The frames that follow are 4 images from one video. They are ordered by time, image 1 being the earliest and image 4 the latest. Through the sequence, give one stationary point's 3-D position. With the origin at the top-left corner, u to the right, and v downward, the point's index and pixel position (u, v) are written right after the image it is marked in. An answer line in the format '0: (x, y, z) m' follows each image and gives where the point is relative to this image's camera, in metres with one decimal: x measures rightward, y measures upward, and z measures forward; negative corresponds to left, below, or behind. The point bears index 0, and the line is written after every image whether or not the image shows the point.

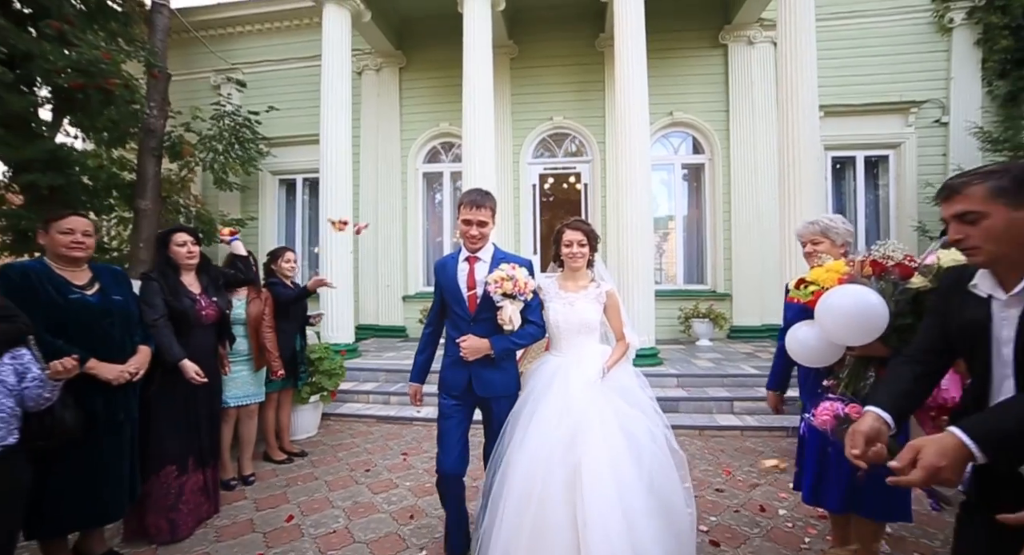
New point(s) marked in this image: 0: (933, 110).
0: (+7.1, +2.8, +7.6) m
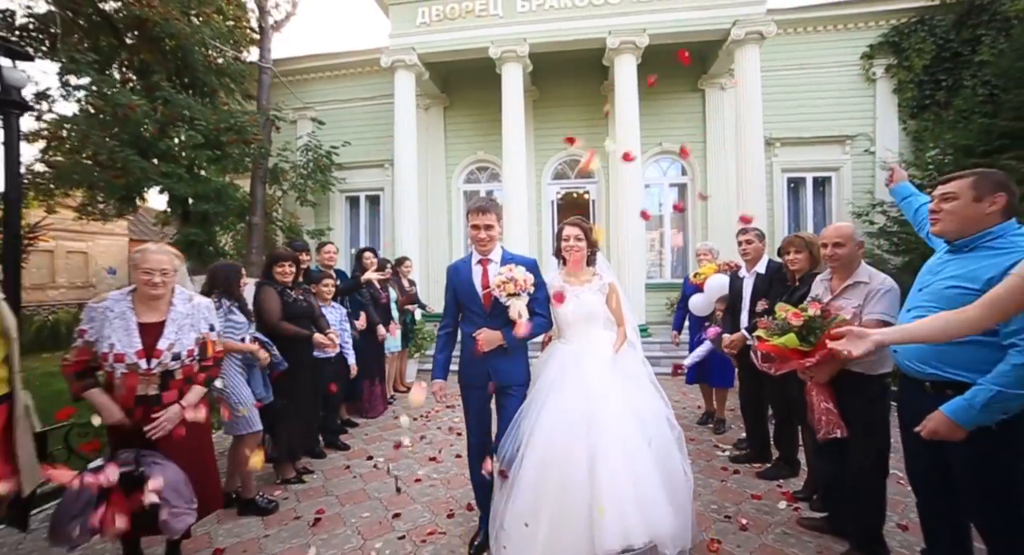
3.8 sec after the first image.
0: (+7.7, +3.0, +9.8) m
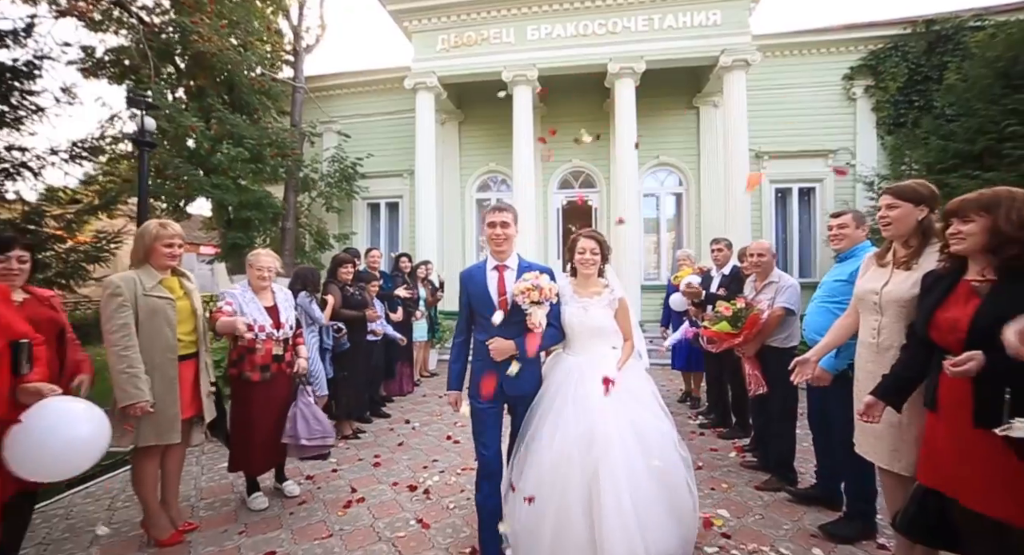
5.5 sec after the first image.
0: (+7.9, +2.9, +10.7) m
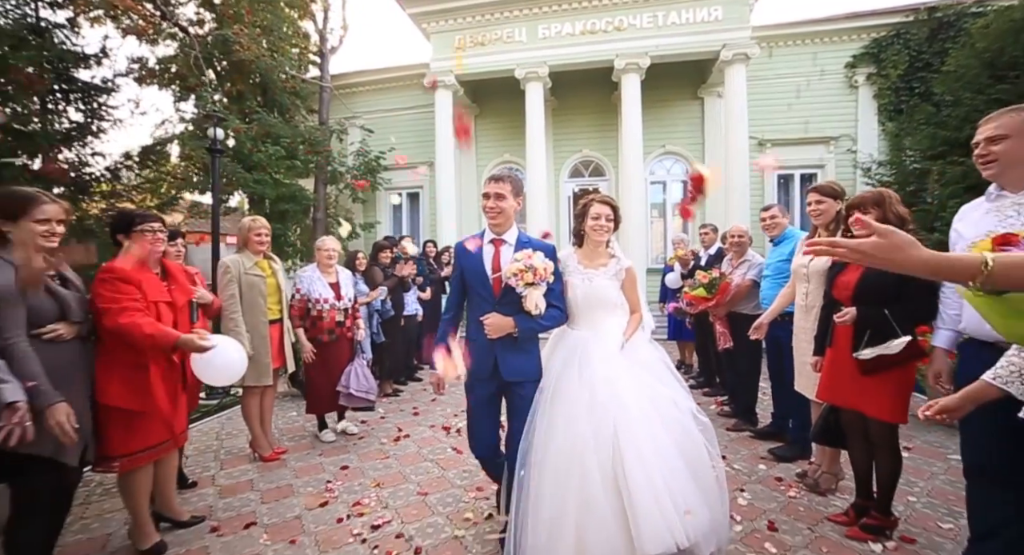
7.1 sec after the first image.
0: (+8.2, +3.4, +11.1) m
